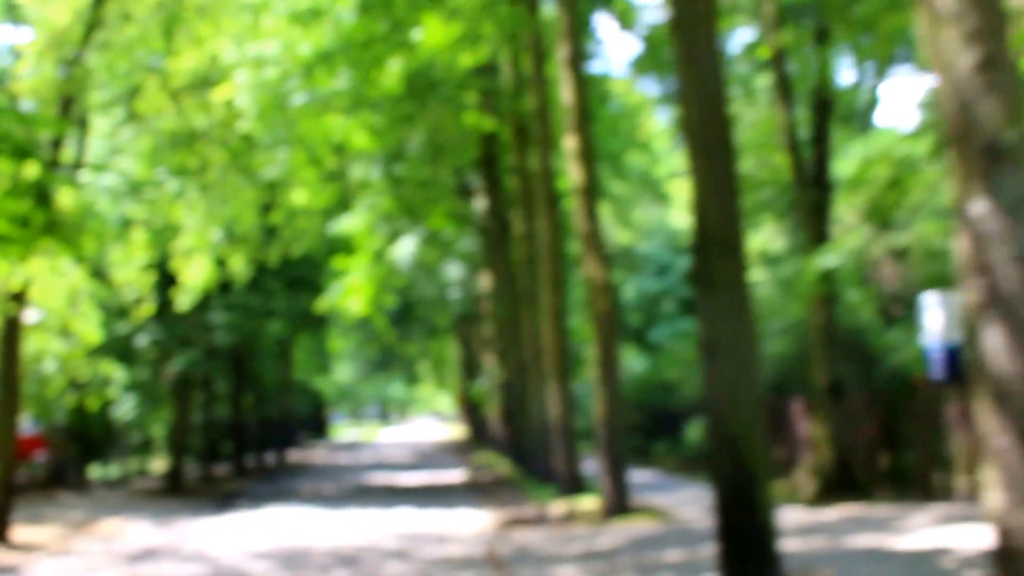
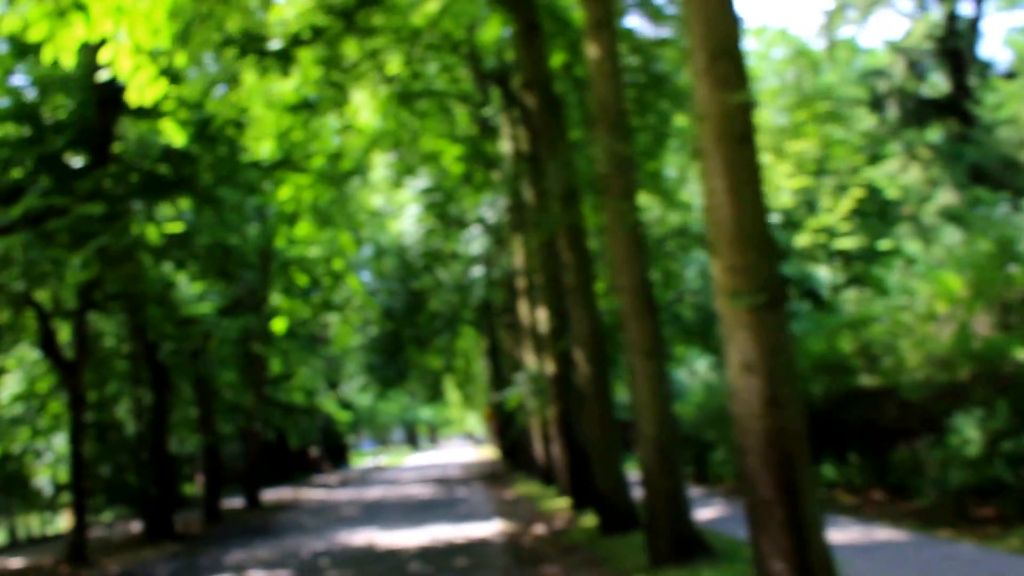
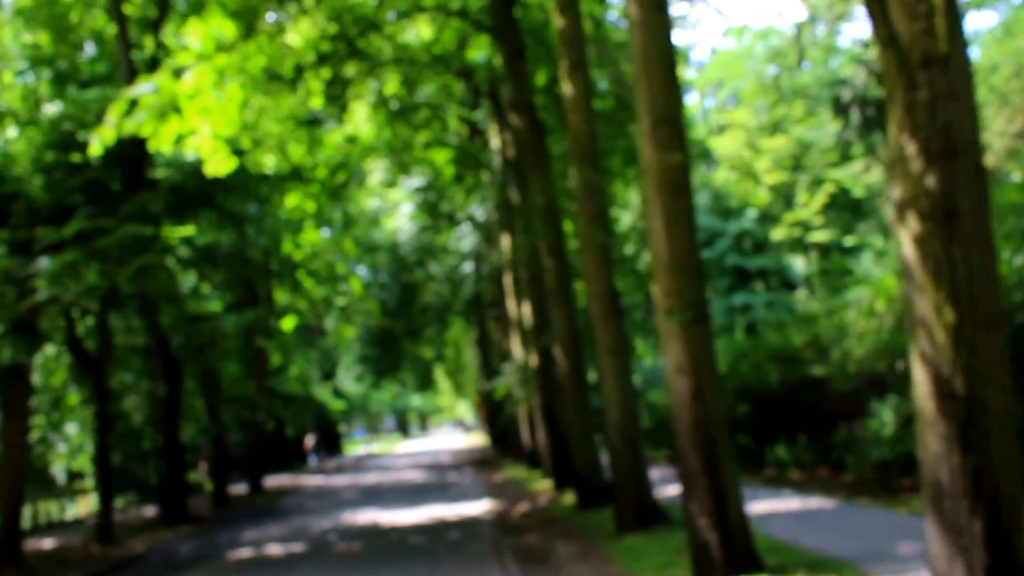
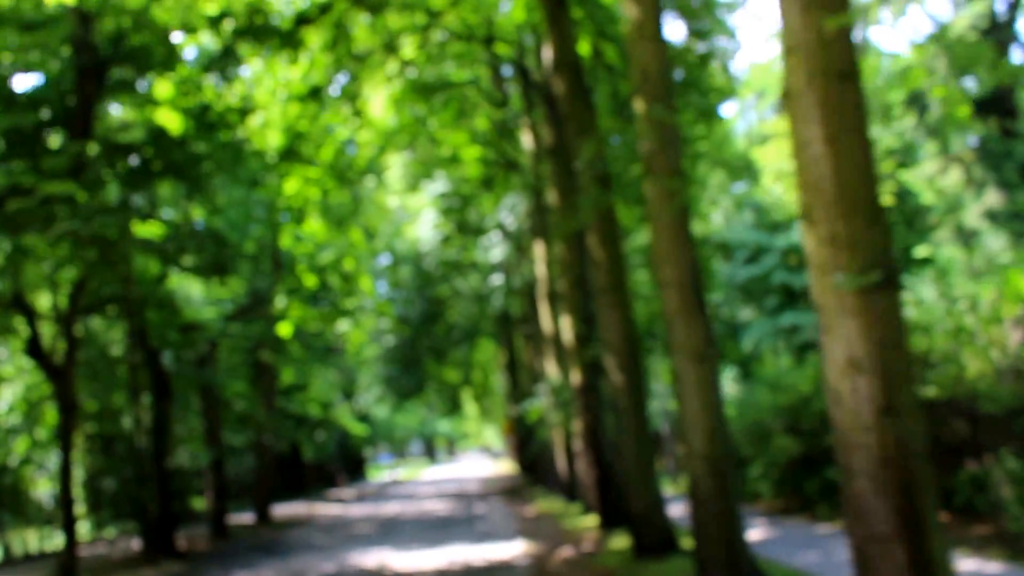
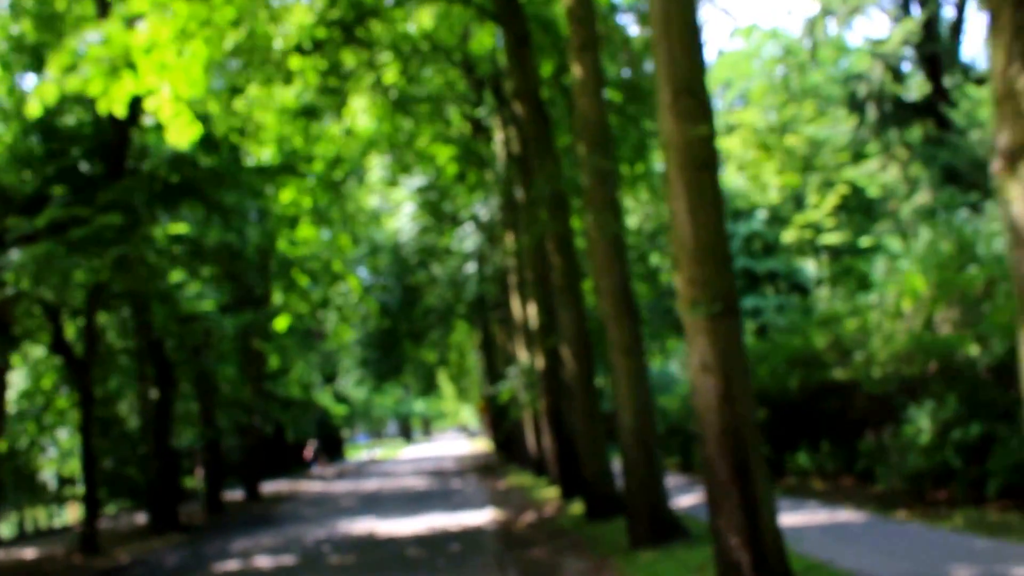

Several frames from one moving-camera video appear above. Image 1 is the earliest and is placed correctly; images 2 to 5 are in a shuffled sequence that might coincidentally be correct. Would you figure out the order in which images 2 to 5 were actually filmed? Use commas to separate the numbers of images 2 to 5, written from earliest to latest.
3, 5, 2, 4
